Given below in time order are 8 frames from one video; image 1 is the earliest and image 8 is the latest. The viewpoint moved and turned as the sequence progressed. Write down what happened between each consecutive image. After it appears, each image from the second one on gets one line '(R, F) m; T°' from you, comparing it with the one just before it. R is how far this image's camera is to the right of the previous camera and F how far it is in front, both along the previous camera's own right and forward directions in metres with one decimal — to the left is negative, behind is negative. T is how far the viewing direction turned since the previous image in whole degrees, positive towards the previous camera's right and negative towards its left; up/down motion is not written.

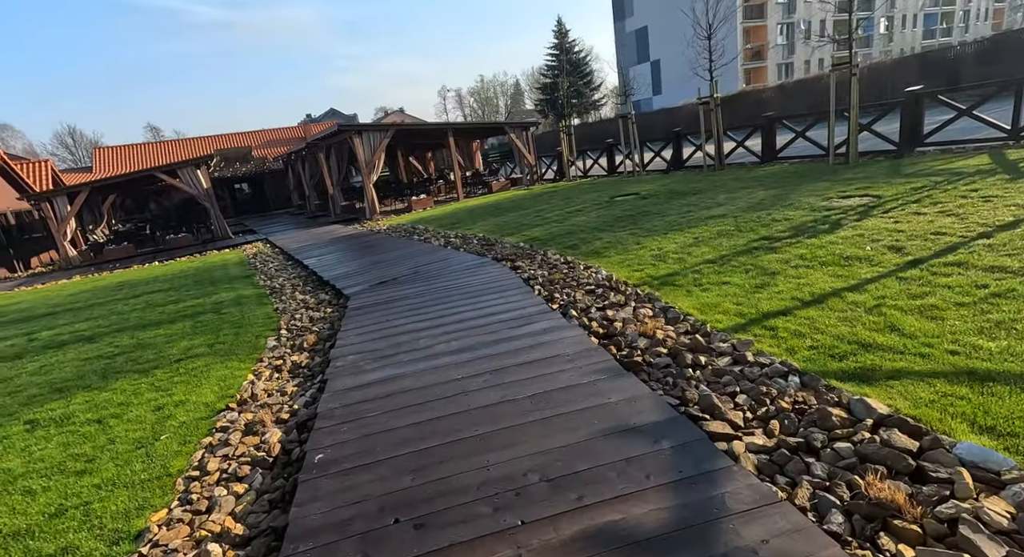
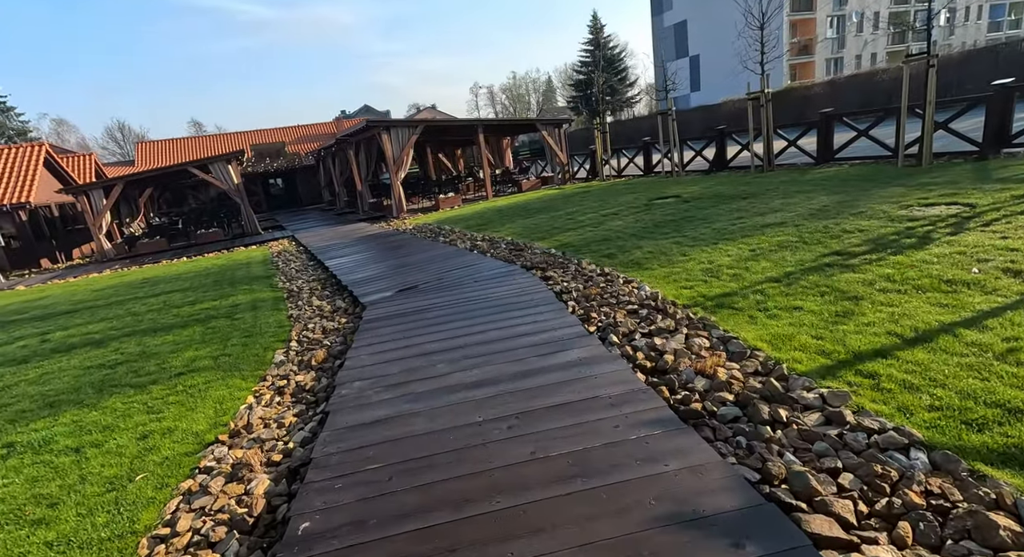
(0.0, +0.5) m; -3°
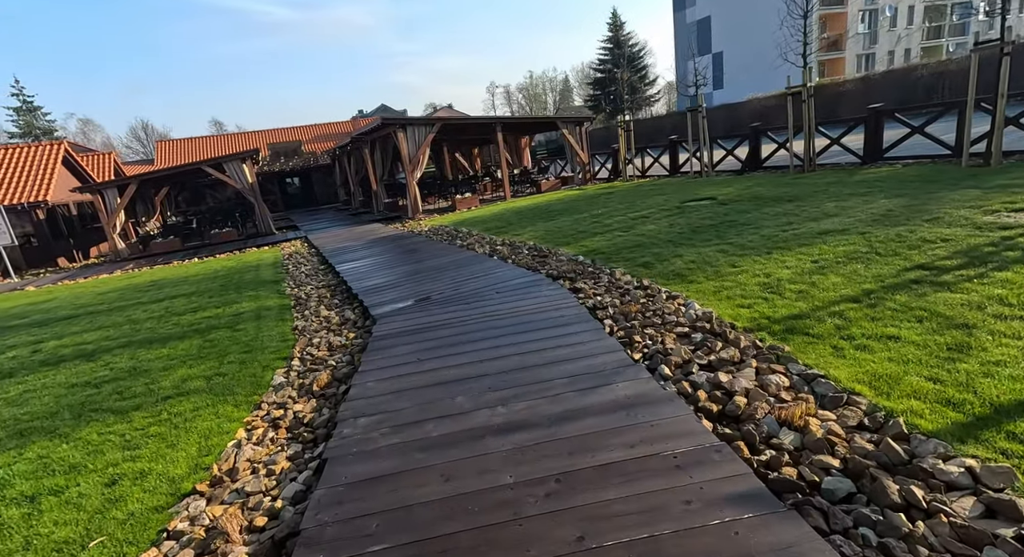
(-0.1, +0.5) m; -2°
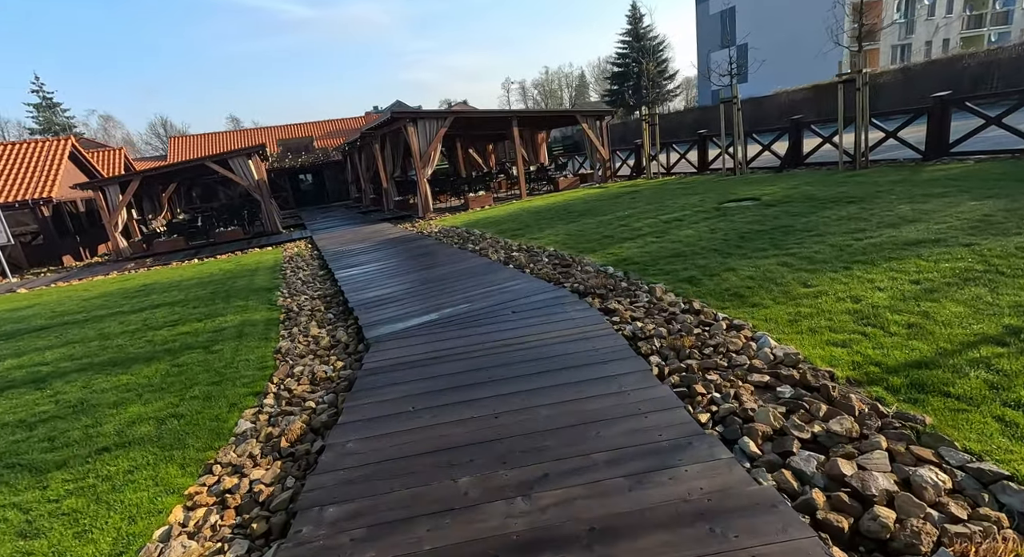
(0.0, +0.8) m; -2°
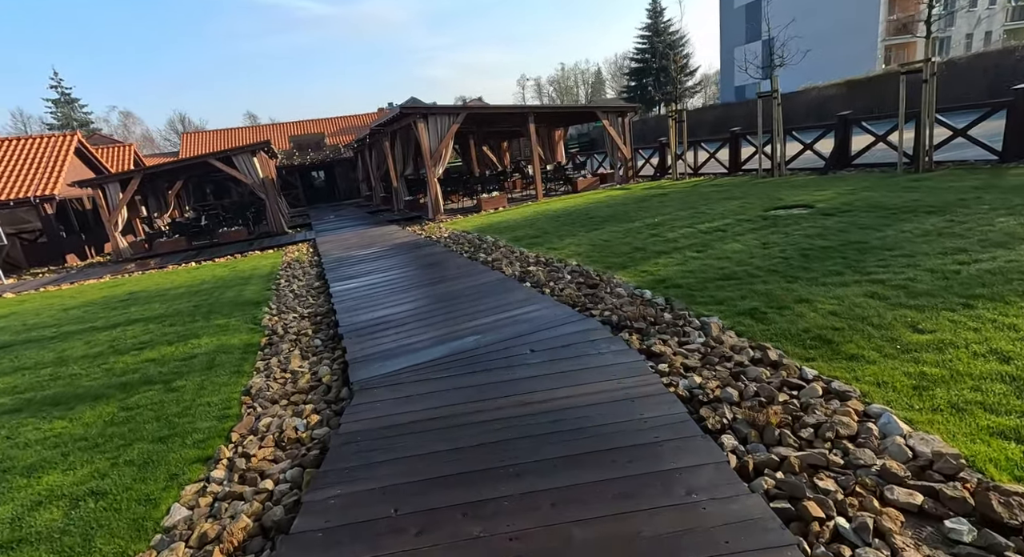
(0.0, +0.8) m; -1°
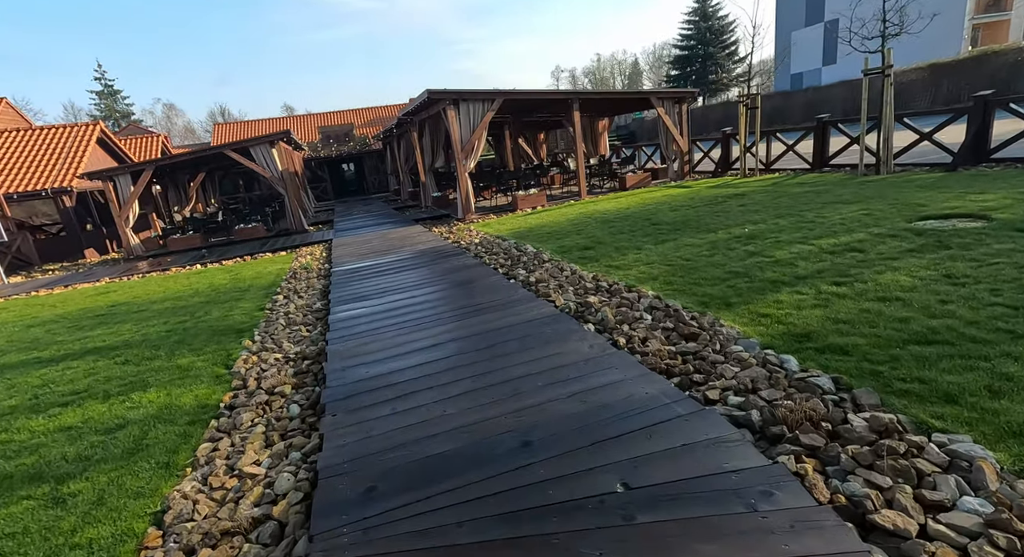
(-0.2, +1.5) m; -3°
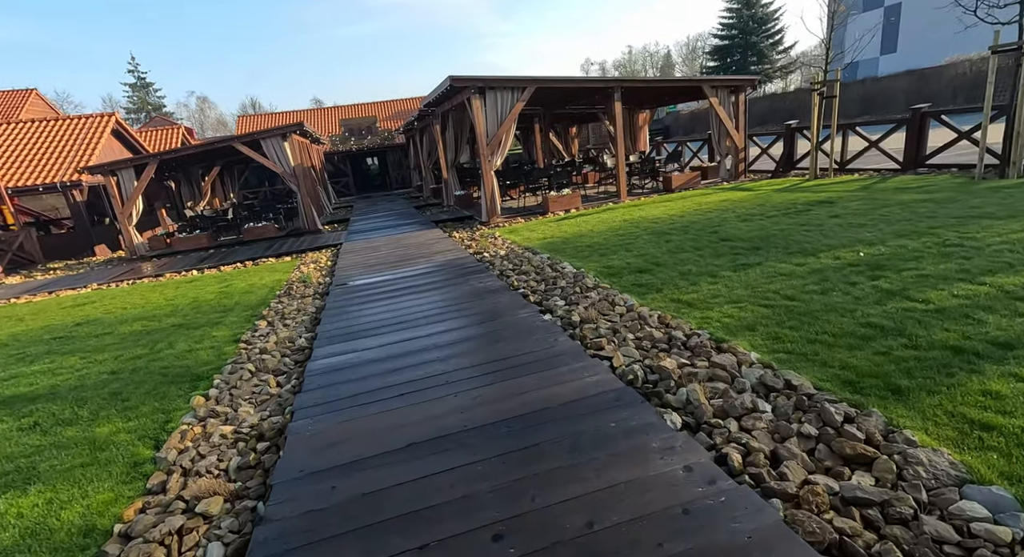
(-0.1, +1.3) m; -3°
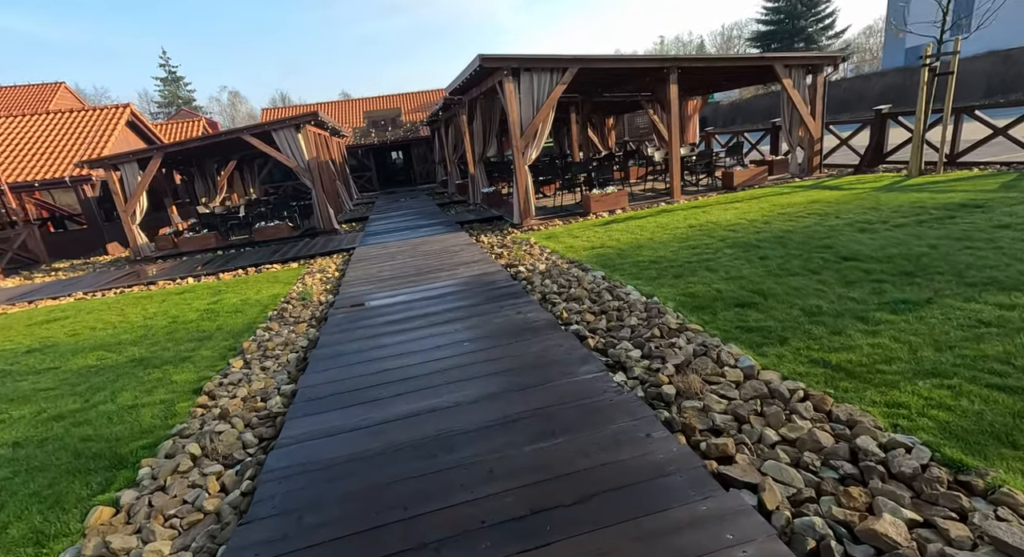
(-0.2, +1.3) m; -3°
